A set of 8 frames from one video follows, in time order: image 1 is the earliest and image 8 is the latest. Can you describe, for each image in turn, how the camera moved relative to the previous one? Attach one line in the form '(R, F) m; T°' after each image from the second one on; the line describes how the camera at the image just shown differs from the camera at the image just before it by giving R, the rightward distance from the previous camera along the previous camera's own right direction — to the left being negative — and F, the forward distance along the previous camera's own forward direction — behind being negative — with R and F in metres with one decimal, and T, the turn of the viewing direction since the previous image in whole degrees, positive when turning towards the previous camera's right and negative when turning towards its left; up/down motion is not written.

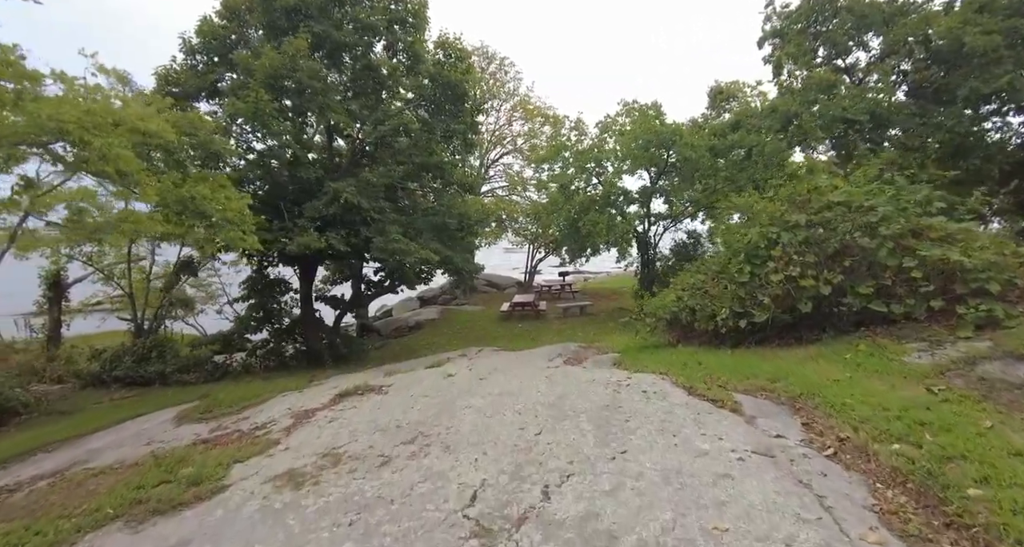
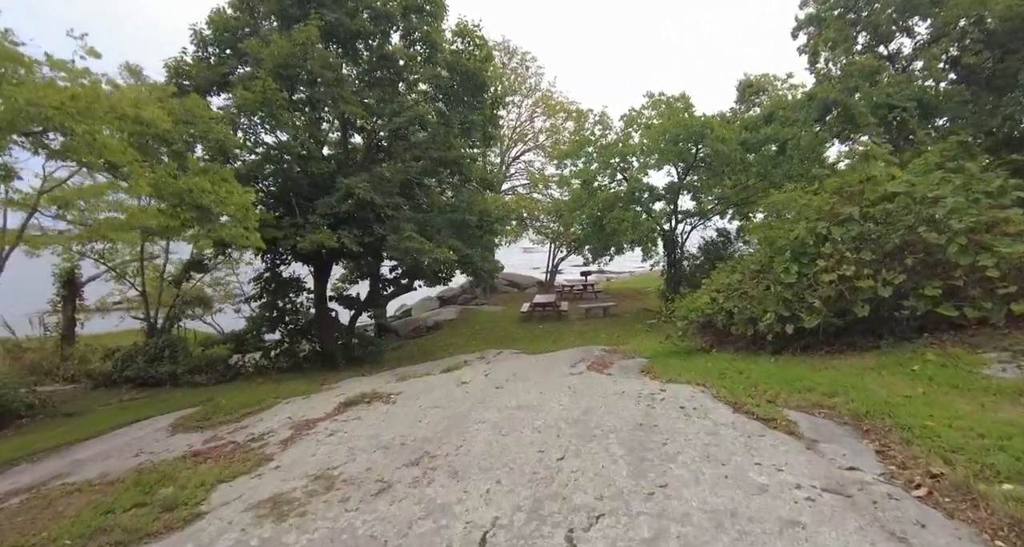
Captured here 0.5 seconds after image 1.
(0.0, +0.5) m; -2°
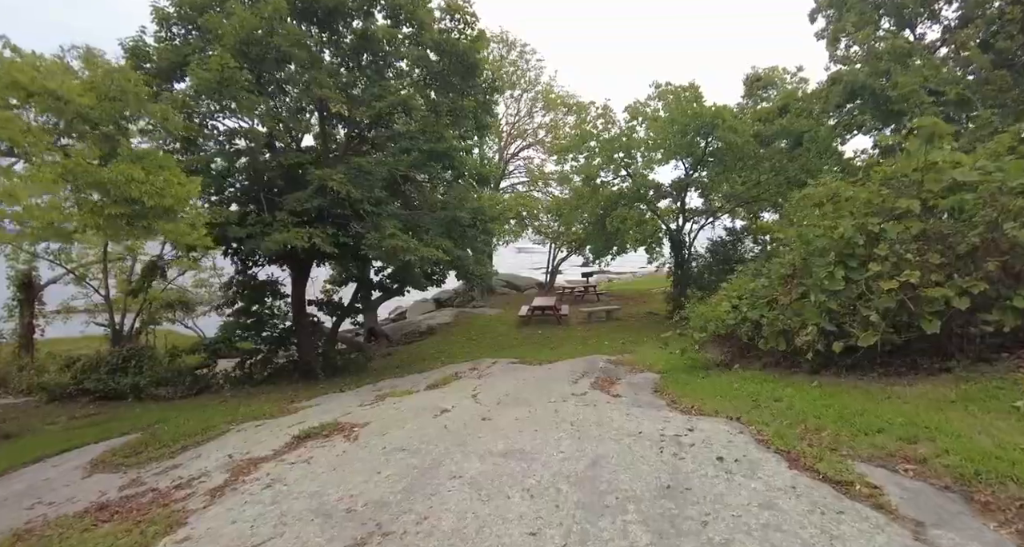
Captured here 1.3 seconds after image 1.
(+0.1, +0.9) m; 0°
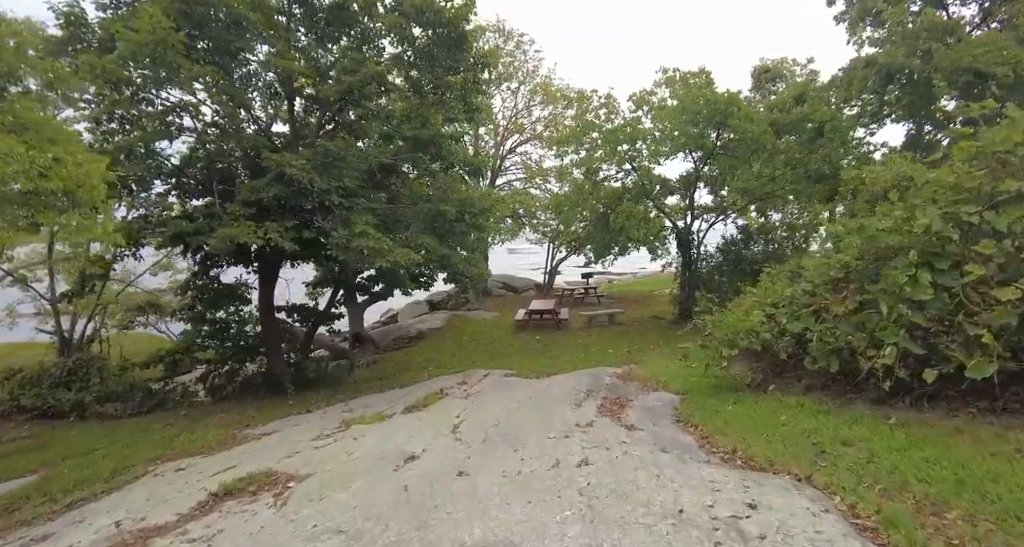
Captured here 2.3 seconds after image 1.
(+0.1, +1.1) m; 0°
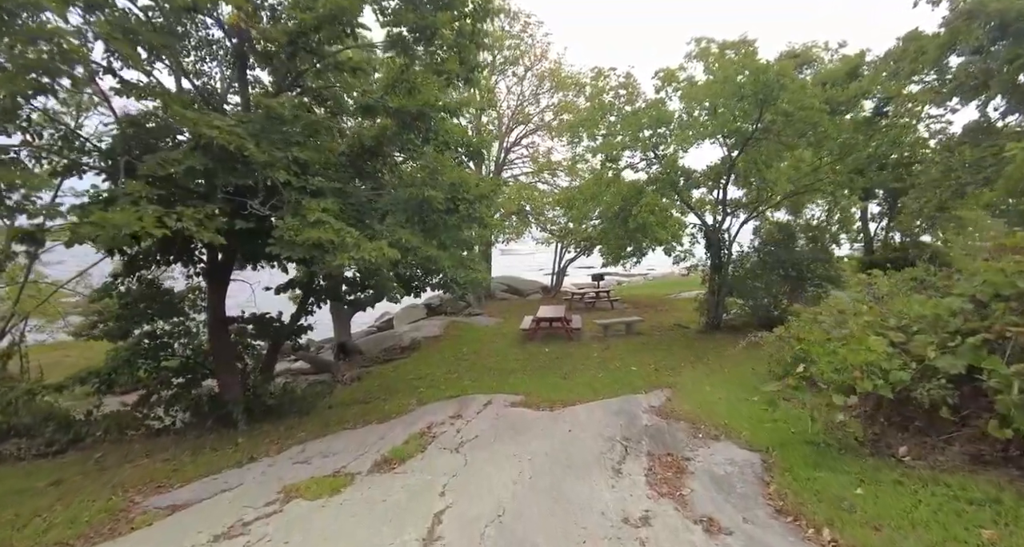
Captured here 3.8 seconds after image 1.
(-0.1, +1.7) m; 0°
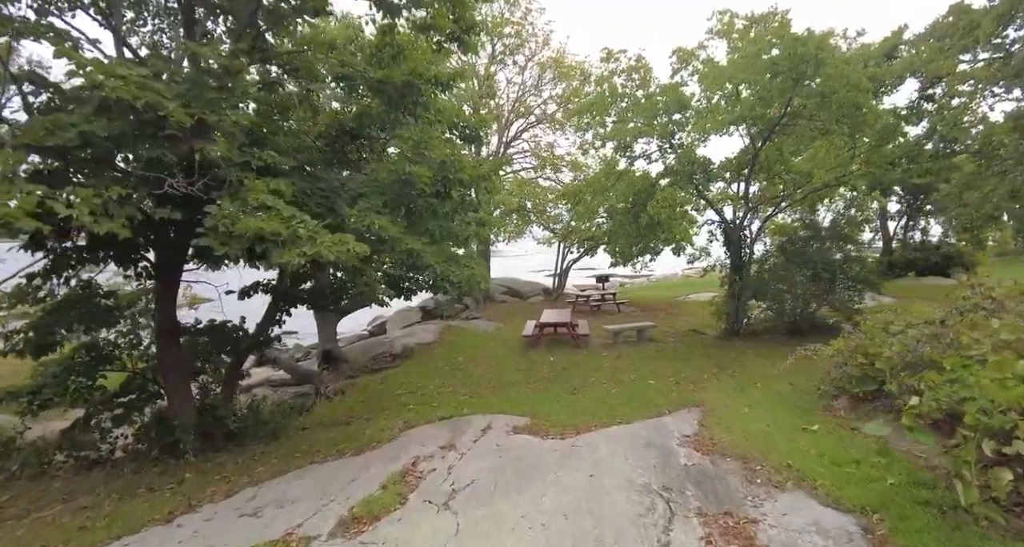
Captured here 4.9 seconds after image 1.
(-0.1, +1.1) m; 0°
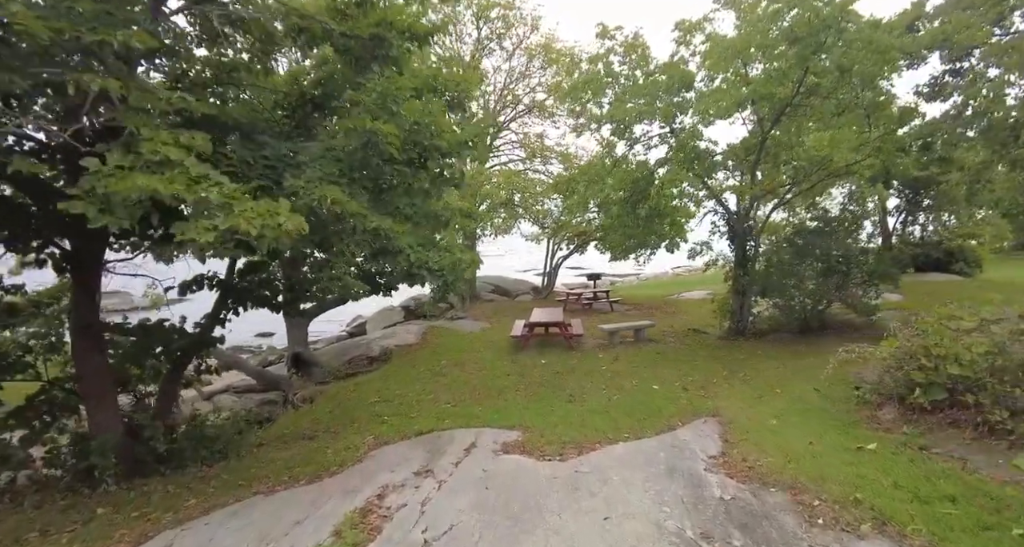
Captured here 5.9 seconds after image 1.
(0.0, +1.0) m; +2°
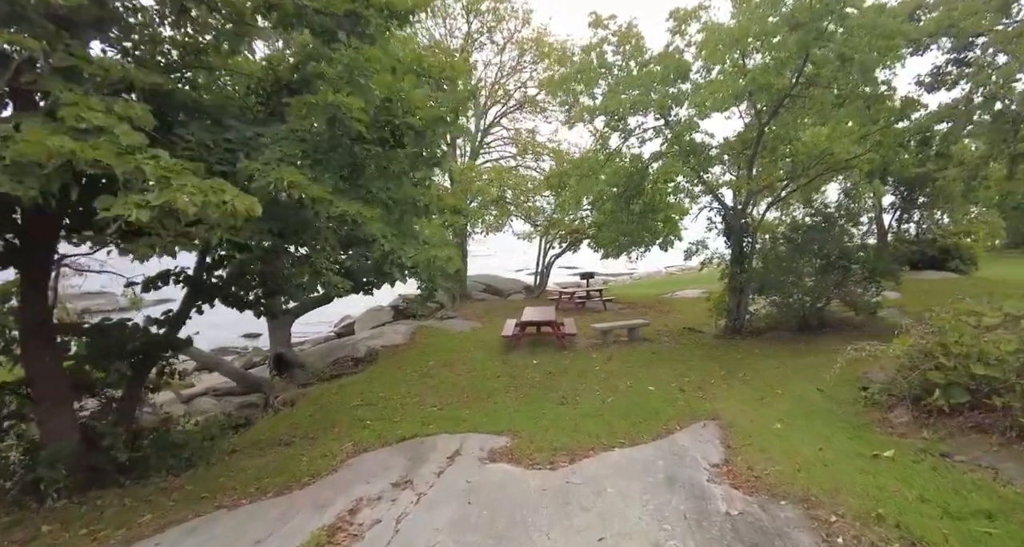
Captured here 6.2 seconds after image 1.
(+0.1, +0.4) m; +1°
